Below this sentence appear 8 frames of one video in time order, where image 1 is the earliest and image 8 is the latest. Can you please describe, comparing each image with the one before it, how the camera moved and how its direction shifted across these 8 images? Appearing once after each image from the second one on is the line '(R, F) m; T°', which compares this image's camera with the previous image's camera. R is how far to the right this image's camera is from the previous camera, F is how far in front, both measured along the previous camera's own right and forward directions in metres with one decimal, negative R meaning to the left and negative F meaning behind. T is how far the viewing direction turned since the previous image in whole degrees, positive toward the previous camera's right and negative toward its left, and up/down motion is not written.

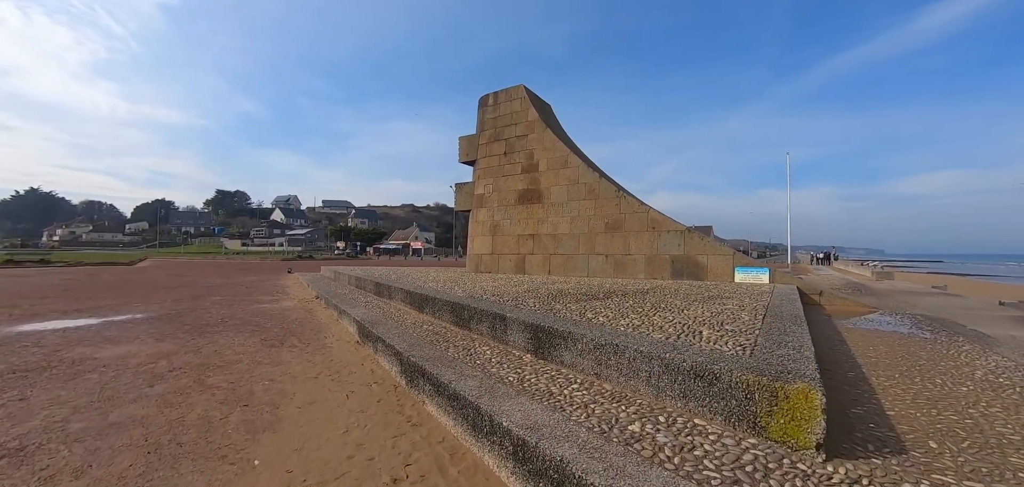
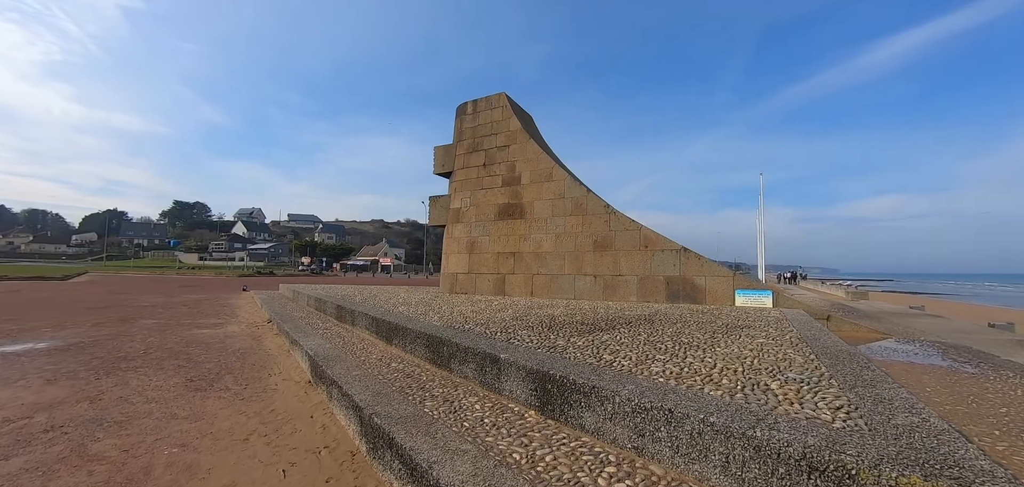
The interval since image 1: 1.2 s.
(-0.2, +0.8) m; +4°
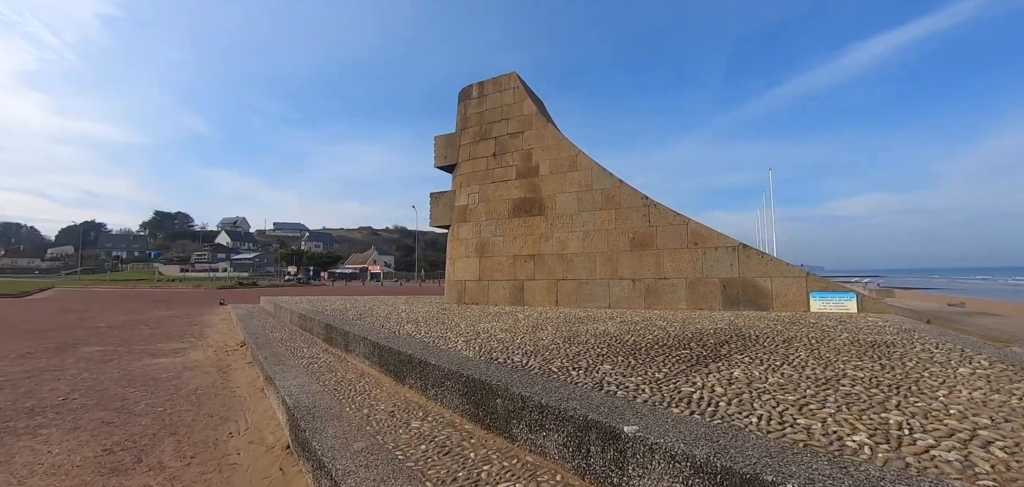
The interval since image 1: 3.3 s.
(-0.7, +1.3) m; +2°
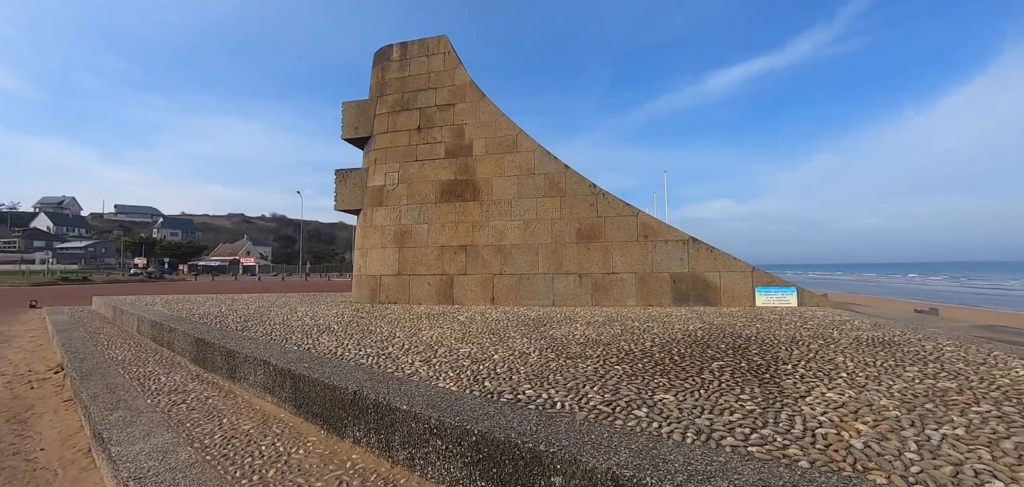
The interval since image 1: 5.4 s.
(-0.7, +1.1) m; +14°
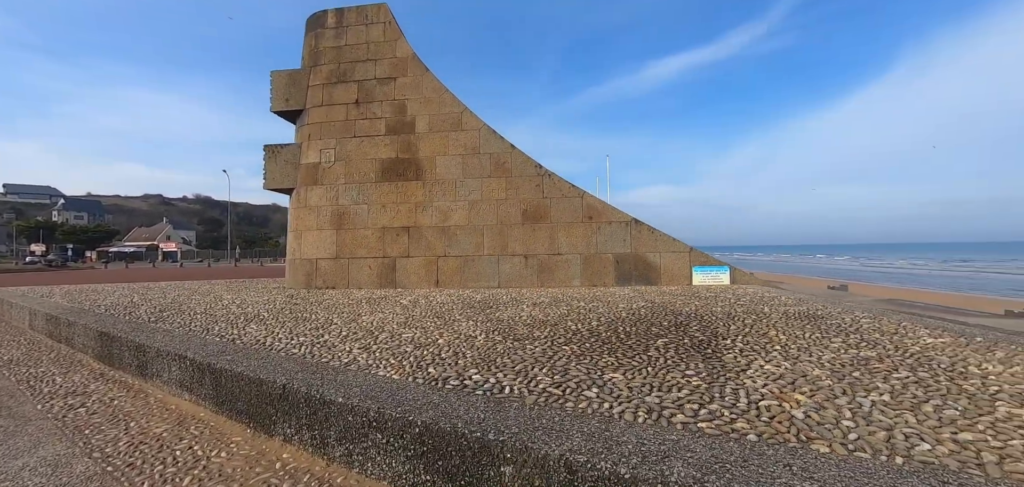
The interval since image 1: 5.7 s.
(0.0, +0.2) m; +7°
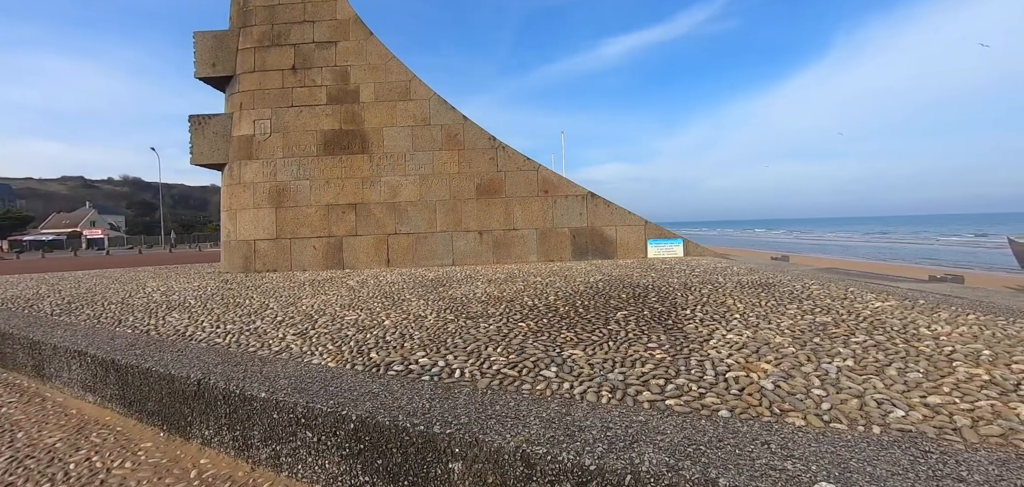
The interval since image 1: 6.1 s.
(+0.1, +0.2) m; +6°
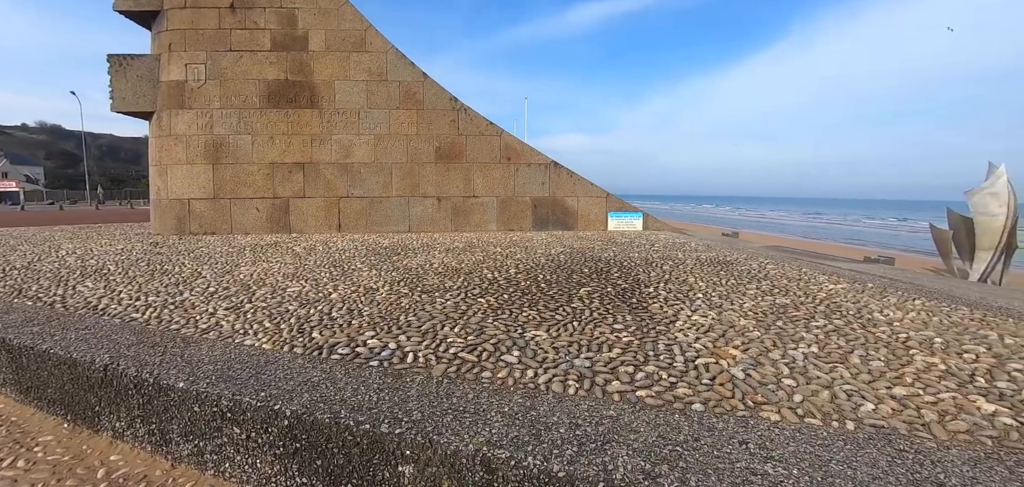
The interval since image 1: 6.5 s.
(0.0, +0.2) m; +6°
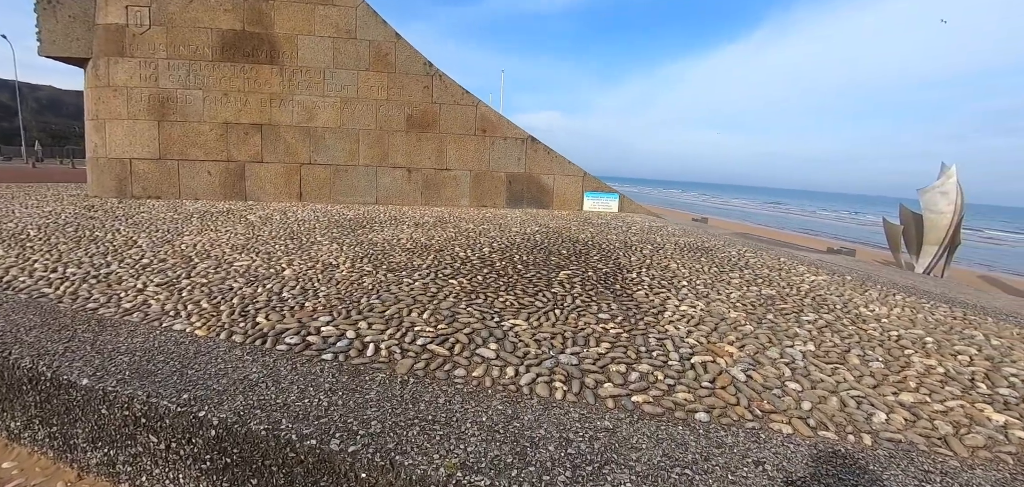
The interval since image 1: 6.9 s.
(0.0, +0.2) m; +4°
